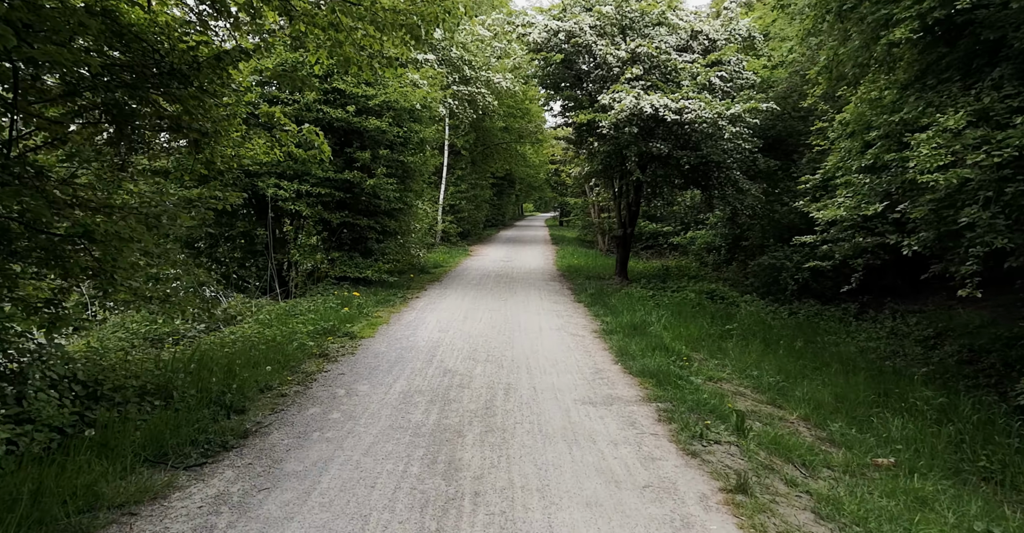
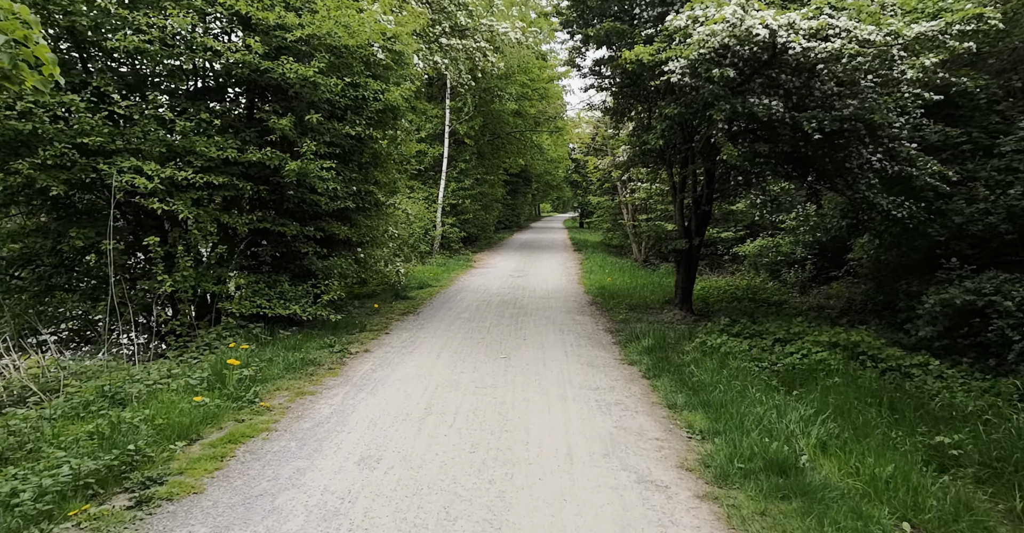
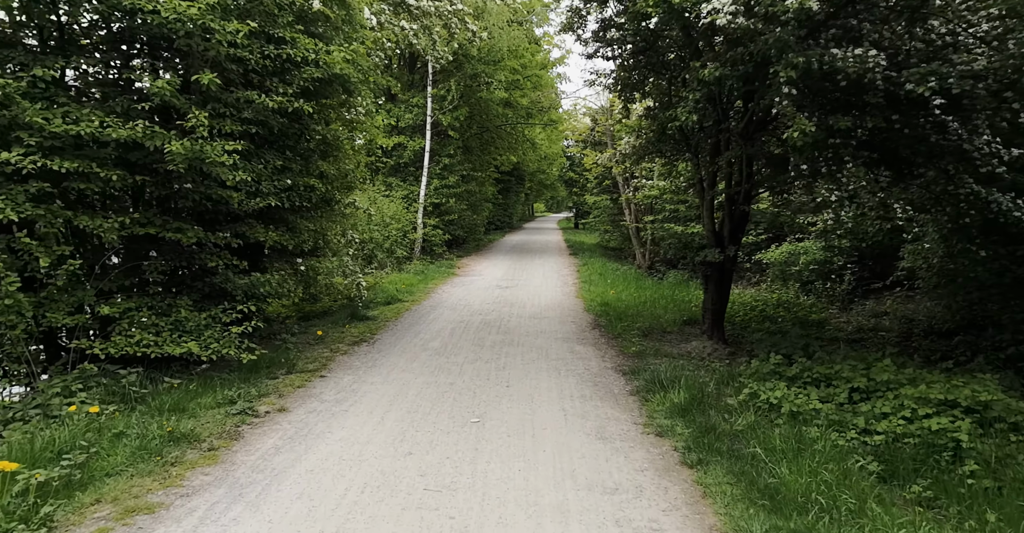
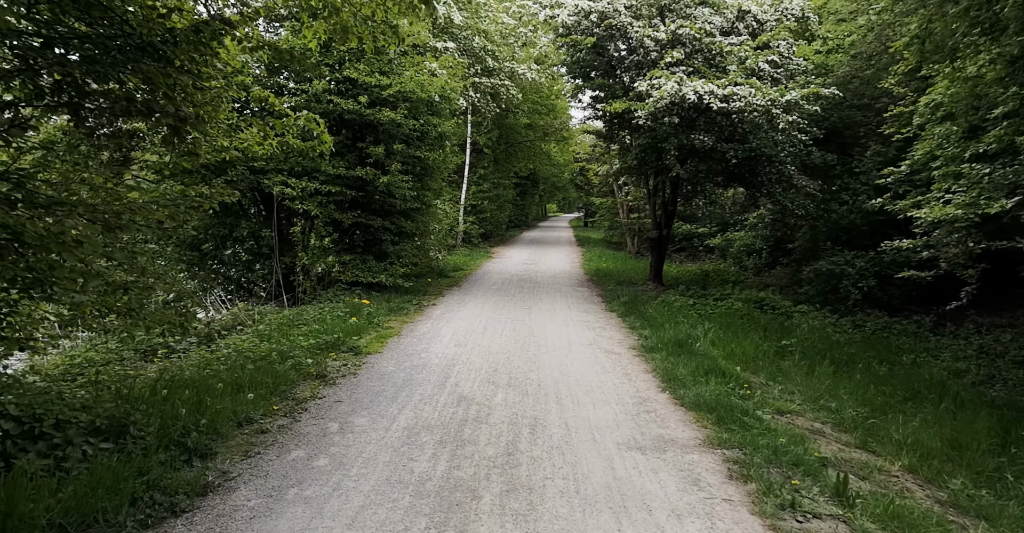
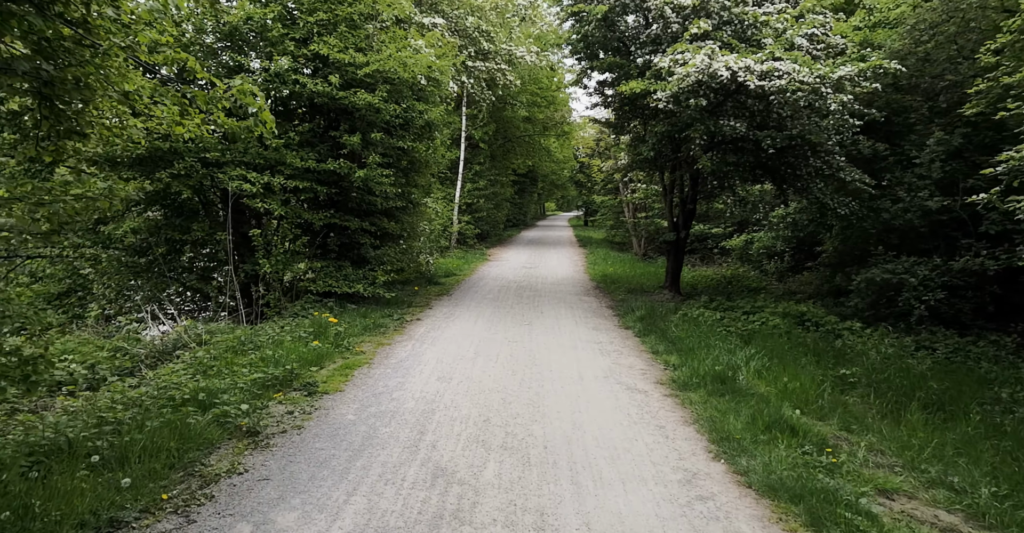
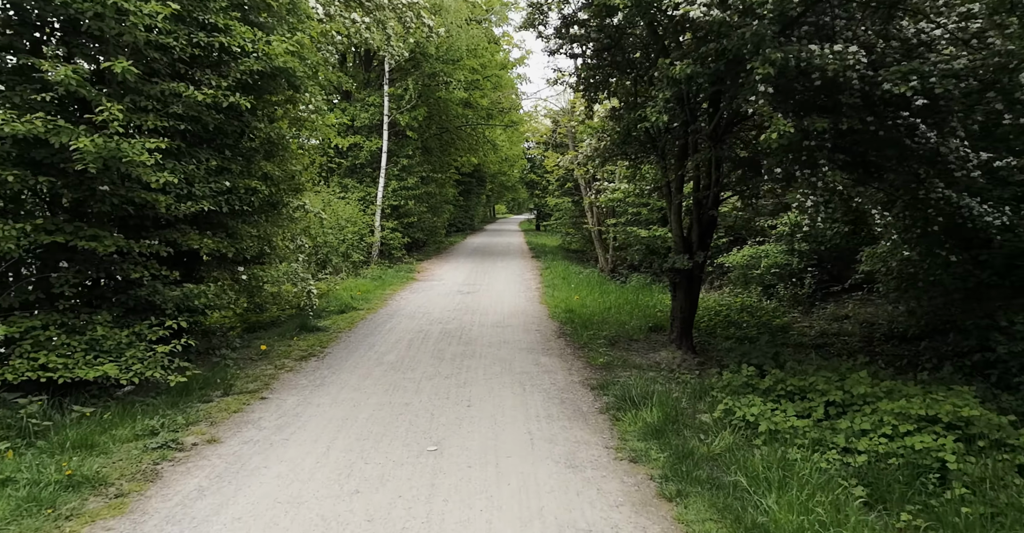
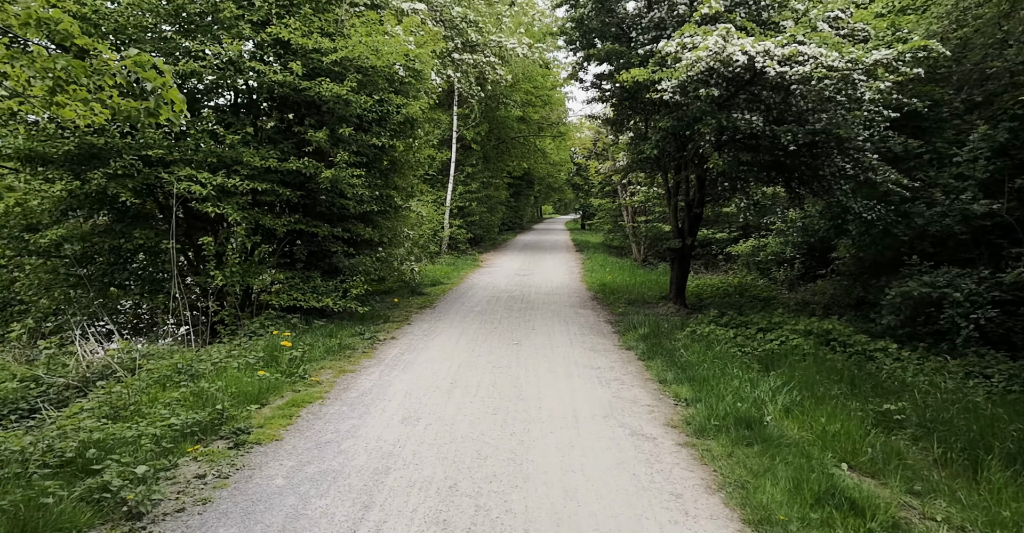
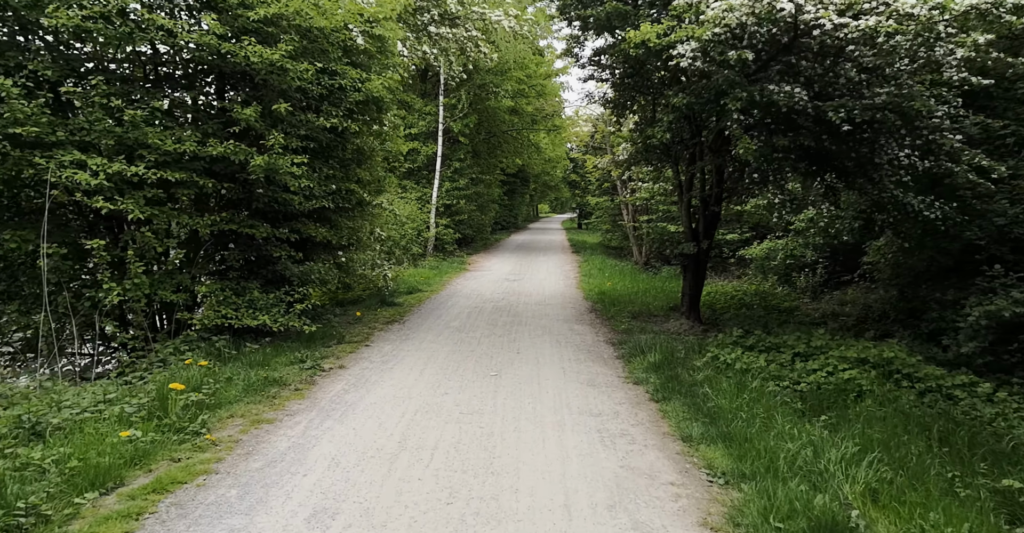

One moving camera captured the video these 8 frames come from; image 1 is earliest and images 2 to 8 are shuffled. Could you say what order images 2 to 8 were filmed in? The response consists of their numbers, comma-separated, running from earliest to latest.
4, 5, 7, 2, 8, 3, 6
